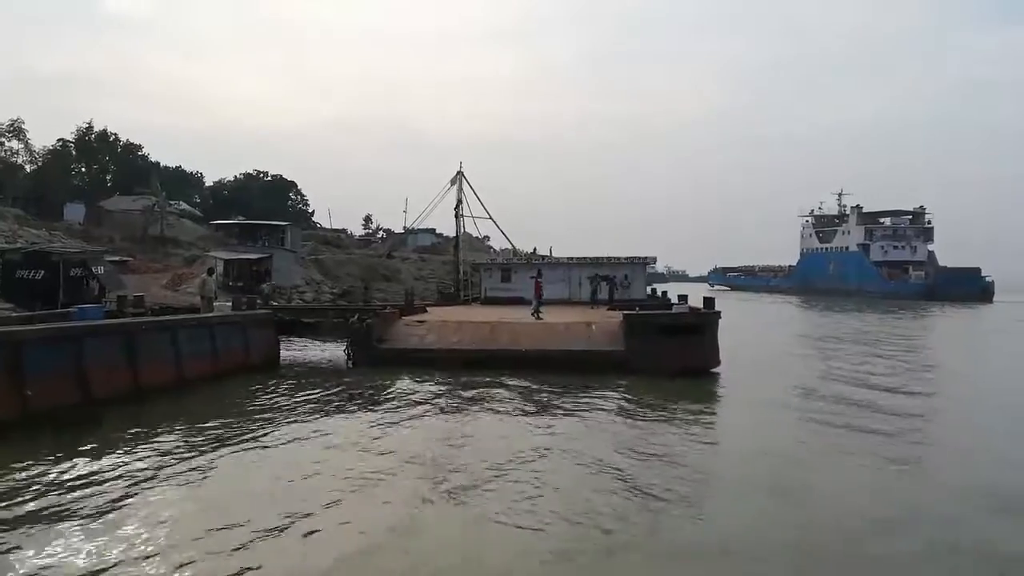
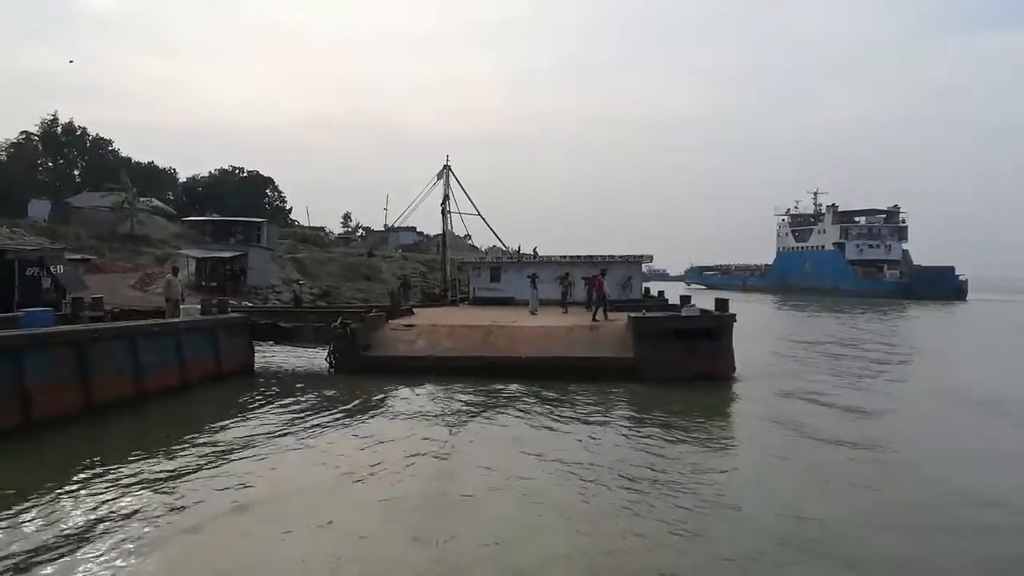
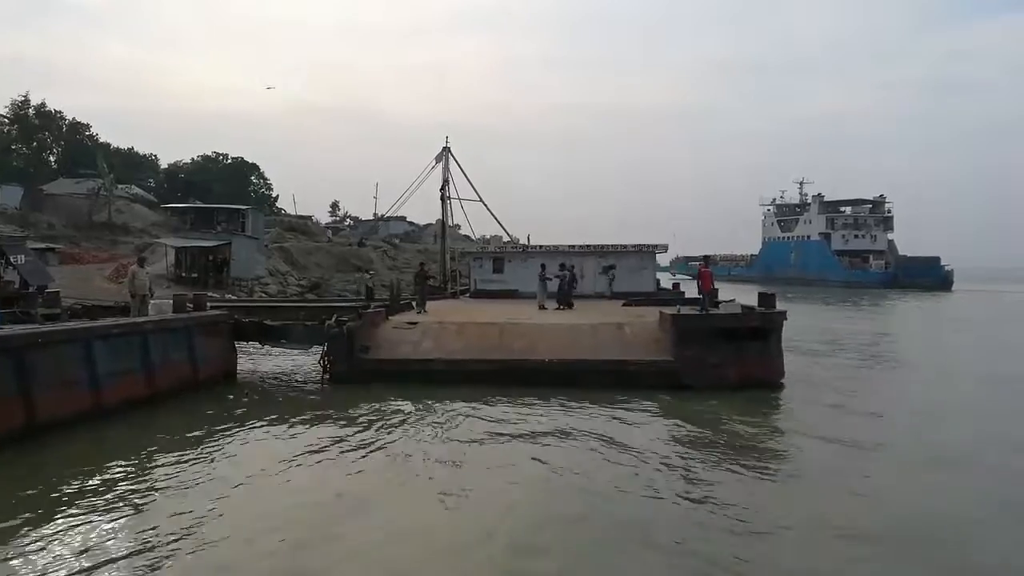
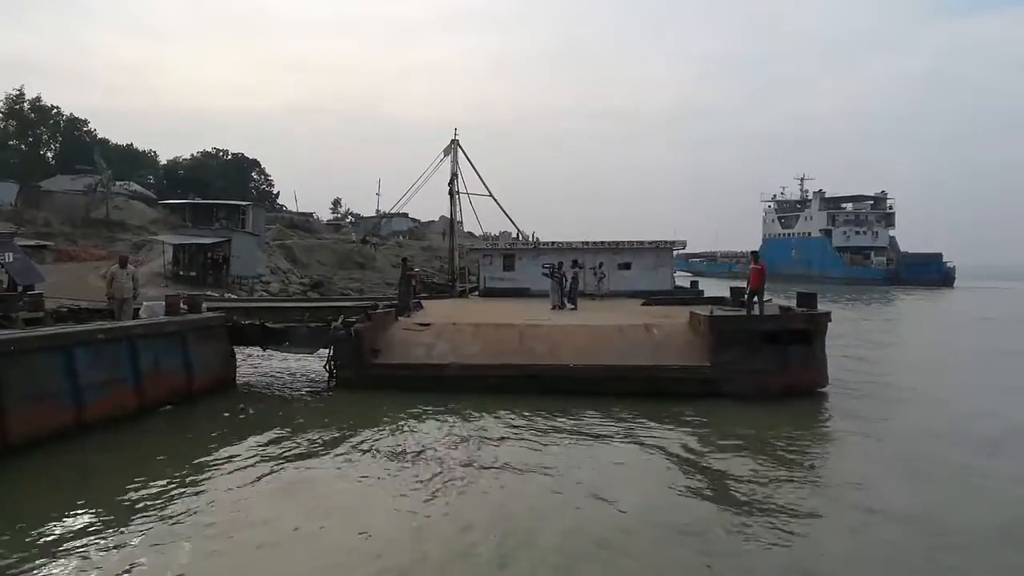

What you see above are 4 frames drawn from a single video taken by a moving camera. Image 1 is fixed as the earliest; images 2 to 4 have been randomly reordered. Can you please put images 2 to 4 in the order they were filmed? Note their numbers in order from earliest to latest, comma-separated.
2, 3, 4
